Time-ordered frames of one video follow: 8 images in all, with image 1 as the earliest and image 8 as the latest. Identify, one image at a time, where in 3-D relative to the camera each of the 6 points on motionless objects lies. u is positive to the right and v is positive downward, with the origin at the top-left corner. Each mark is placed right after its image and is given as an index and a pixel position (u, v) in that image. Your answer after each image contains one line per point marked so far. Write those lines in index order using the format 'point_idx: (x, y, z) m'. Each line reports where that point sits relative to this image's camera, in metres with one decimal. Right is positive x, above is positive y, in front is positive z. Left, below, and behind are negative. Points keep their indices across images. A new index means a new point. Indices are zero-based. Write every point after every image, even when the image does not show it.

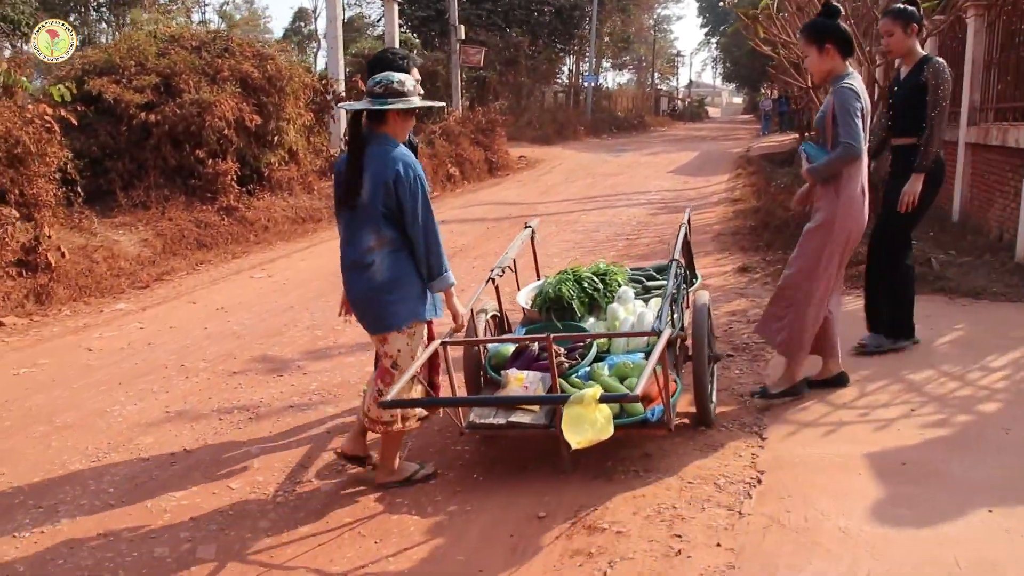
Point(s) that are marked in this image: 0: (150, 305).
0: (-2.9, -0.1, +7.7) m
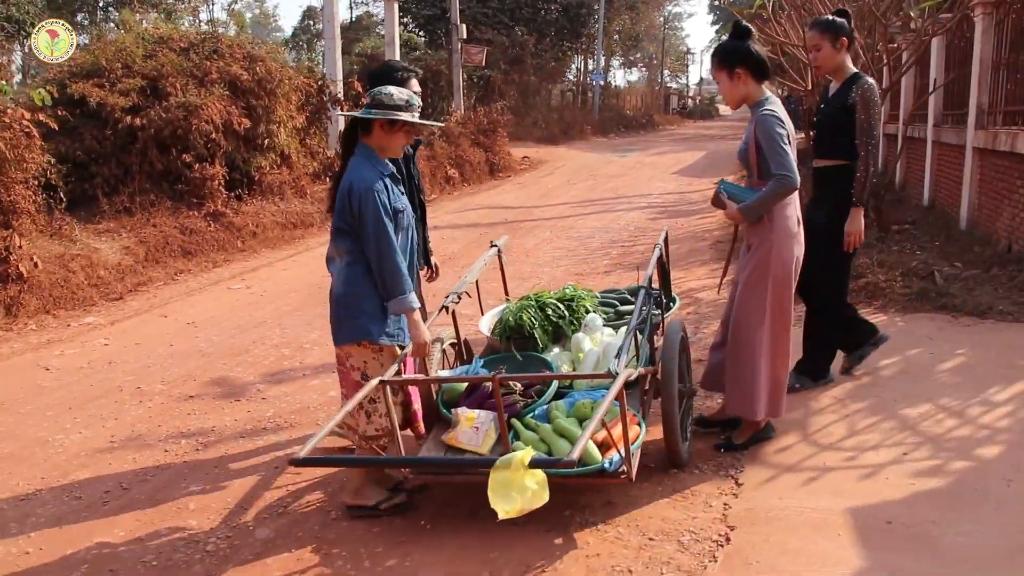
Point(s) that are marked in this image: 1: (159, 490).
0: (-3.0, -0.2, +7.4) m
1: (-1.5, -0.8, +4.1) m
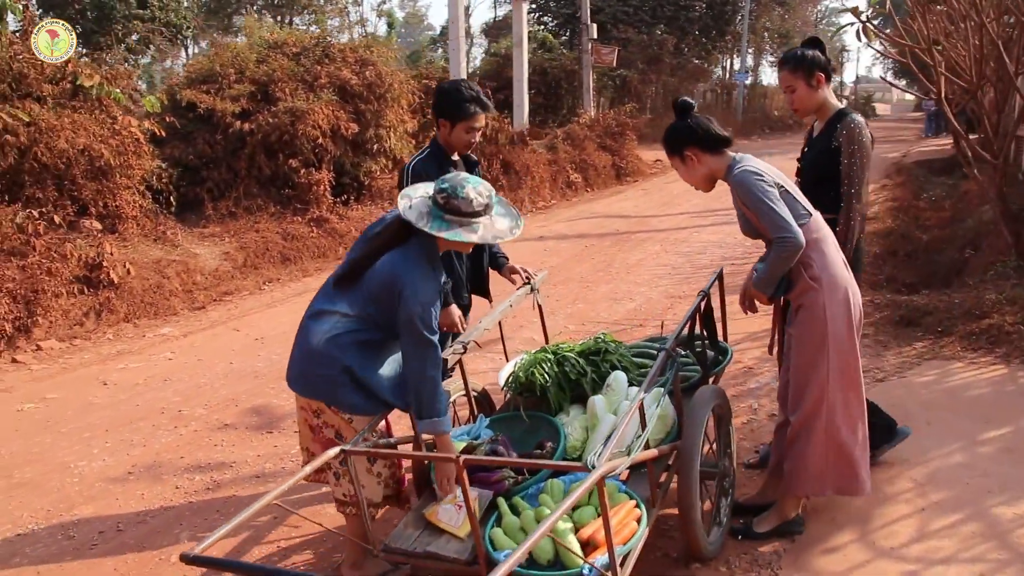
0: (-2.4, -0.3, +7.3) m
1: (-1.4, -1.0, +3.8) m
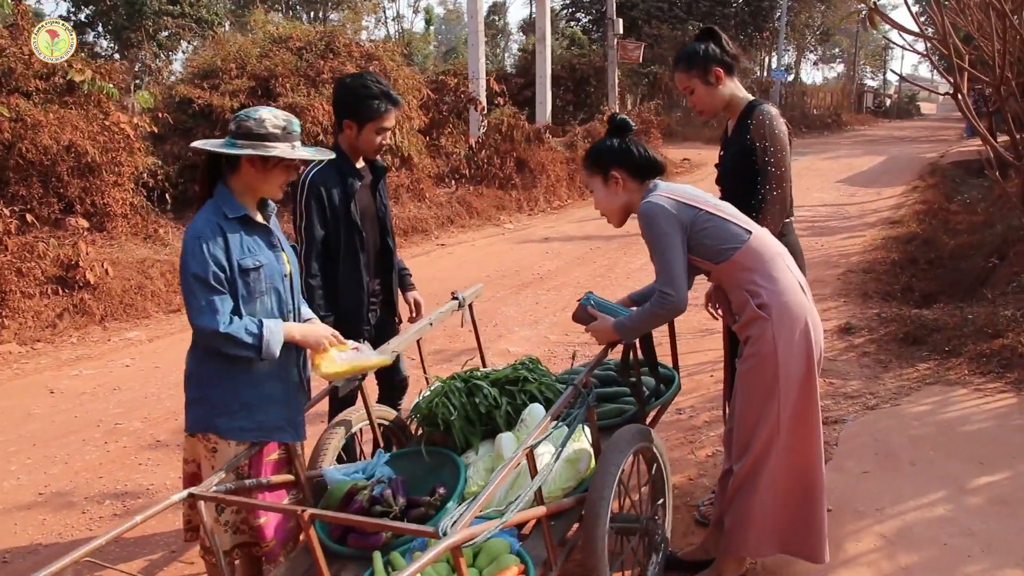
0: (-2.5, -0.3, +6.9) m
1: (-1.7, -1.0, +3.4) m
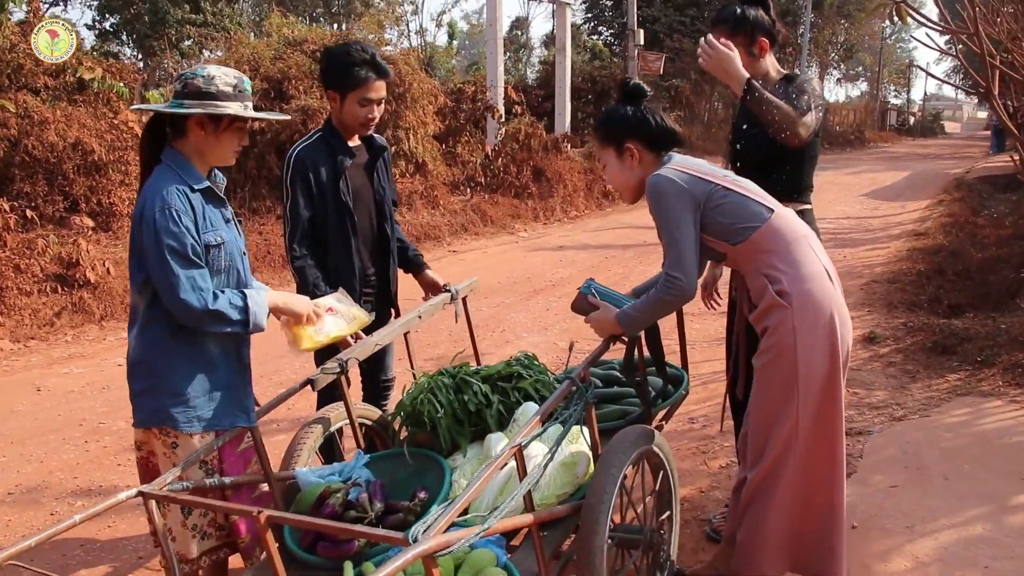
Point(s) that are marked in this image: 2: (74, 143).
0: (-2.4, -0.3, +6.7) m
1: (-1.7, -1.0, +3.2) m
2: (-3.8, +1.2, +8.4) m
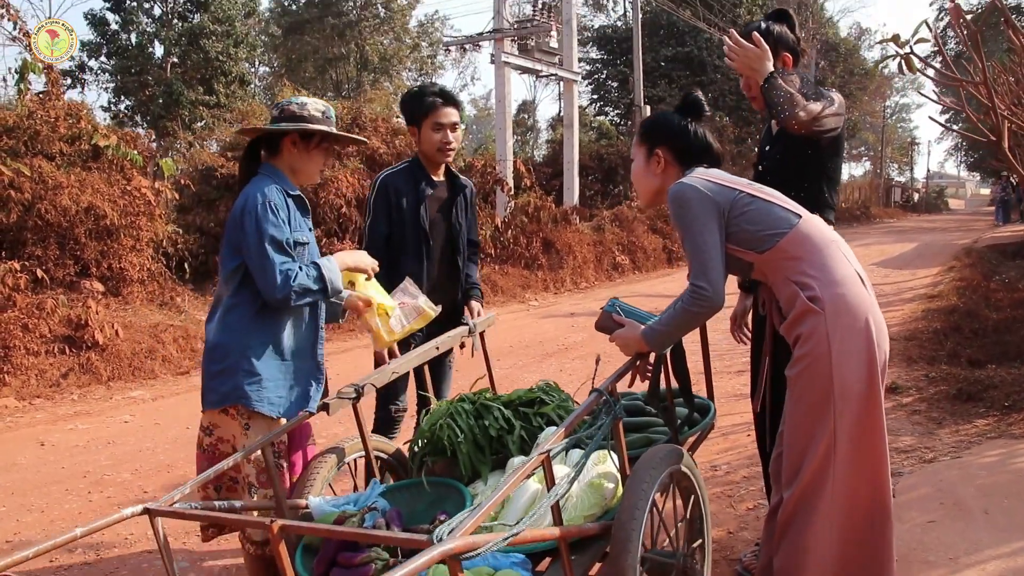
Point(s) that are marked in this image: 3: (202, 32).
0: (-2.3, -0.7, +6.6) m
1: (-1.6, -1.1, +3.1) m
2: (-3.7, +0.7, +8.4) m
3: (-4.7, +3.9, +14.9) m
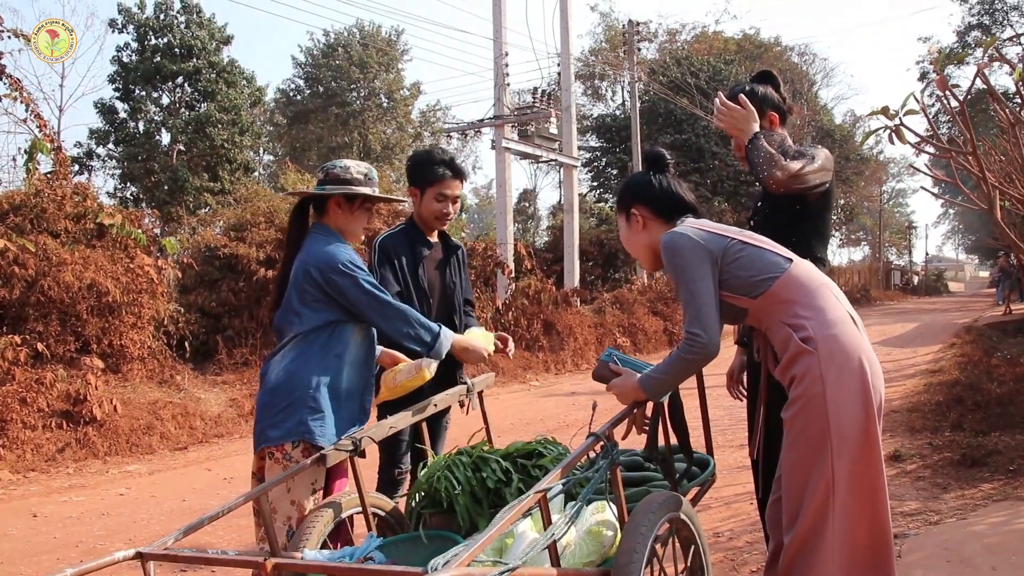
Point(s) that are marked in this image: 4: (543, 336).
0: (-2.3, -1.2, +6.6) m
1: (-1.6, -1.2, +3.0) m
2: (-3.7, 0.0, +8.5) m
3: (-4.7, +2.6, +15.2) m
4: (+0.4, -0.6, +13.7) m
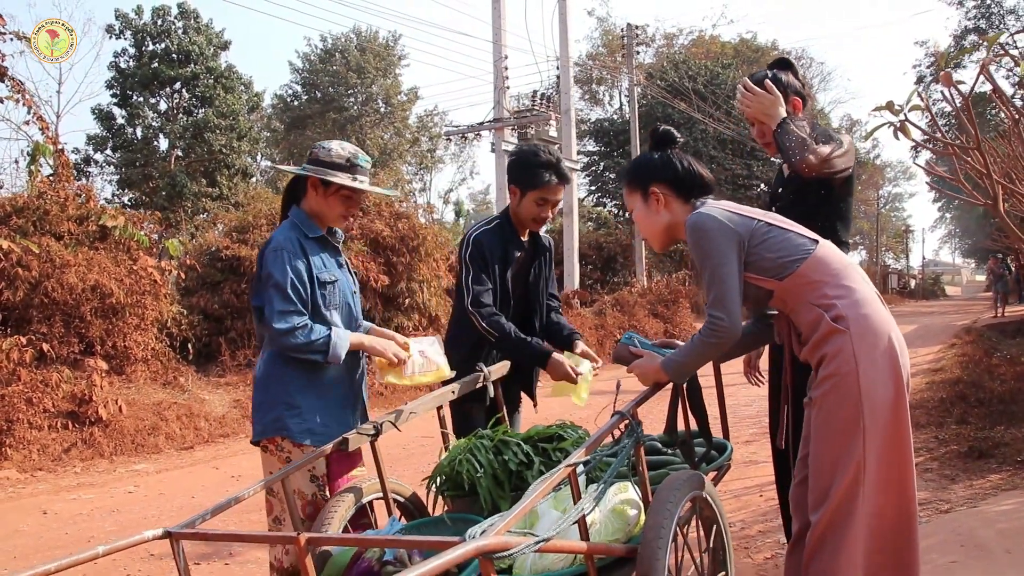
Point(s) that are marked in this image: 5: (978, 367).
0: (-2.3, -1.2, +6.6) m
1: (-1.6, -1.2, +3.0) m
2: (-3.6, 0.0, +8.5) m
3: (-4.7, +2.6, +15.3) m
4: (+0.4, -0.7, +13.7) m
5: (+4.5, -0.8, +9.3) m
